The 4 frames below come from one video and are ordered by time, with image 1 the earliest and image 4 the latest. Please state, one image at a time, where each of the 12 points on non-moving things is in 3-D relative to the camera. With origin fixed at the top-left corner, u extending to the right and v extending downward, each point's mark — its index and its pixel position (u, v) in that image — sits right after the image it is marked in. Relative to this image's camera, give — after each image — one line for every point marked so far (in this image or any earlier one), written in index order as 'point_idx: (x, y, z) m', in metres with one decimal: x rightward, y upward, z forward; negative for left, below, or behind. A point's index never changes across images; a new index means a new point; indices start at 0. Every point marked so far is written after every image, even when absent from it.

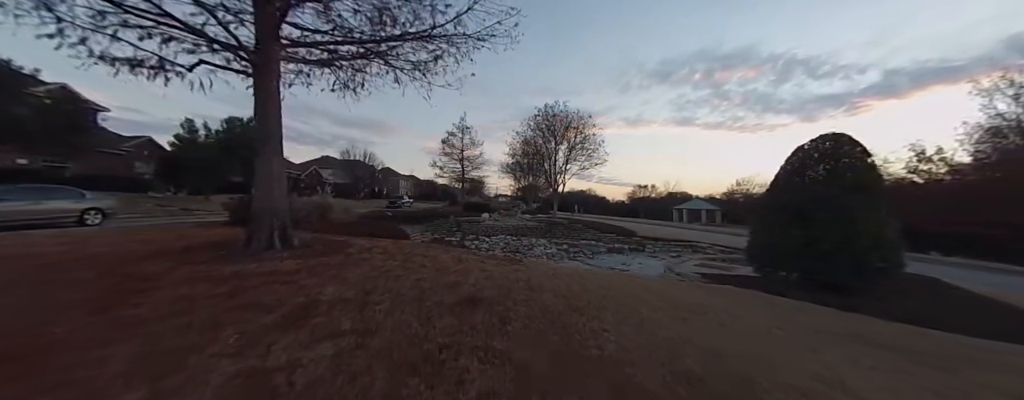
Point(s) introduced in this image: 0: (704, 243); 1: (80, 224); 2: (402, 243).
0: (+11.3, -2.6, +15.9) m
1: (-18.5, -1.0, +11.6) m
2: (-2.7, -1.1, +6.6) m
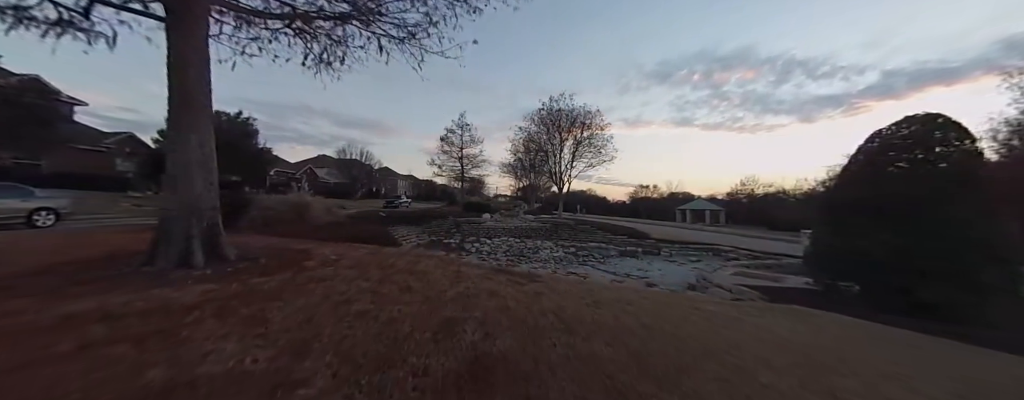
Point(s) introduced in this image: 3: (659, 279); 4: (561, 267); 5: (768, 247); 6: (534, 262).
0: (+11.5, -2.5, +14.6) m
1: (-18.3, -1.0, +10.2) m
2: (-2.4, -1.0, +5.3) m
3: (+5.7, -3.2, +10.6) m
4: (+2.2, -3.1, +12.8) m
5: (+13.7, -2.6, +14.4) m
6: (+1.1, -3.1, +13.5) m
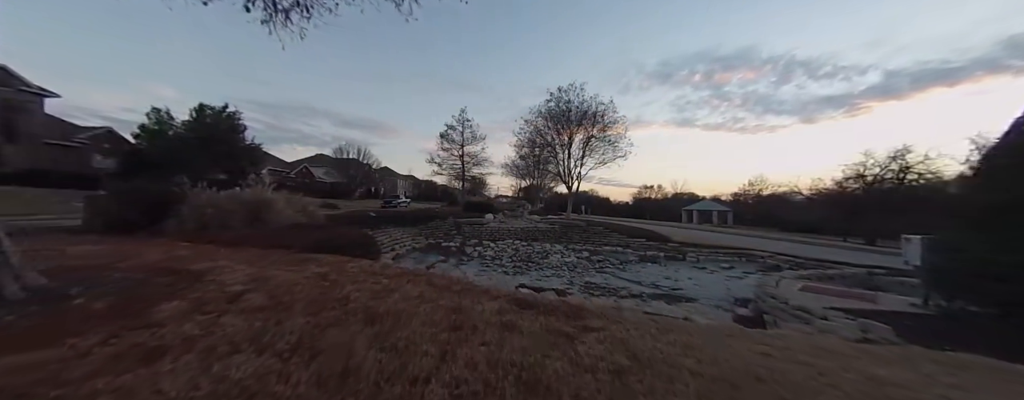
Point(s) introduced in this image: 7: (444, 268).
0: (+11.8, -2.4, +12.9) m
1: (-18.0, -0.9, +8.7) m
2: (-2.1, -0.9, +3.6) m
3: (+6.1, -3.1, +8.9) m
4: (+2.6, -3.1, +11.1) m
5: (+14.0, -2.5, +12.8) m
6: (+1.4, -3.0, +11.8) m
7: (-2.9, -2.9, +11.5) m
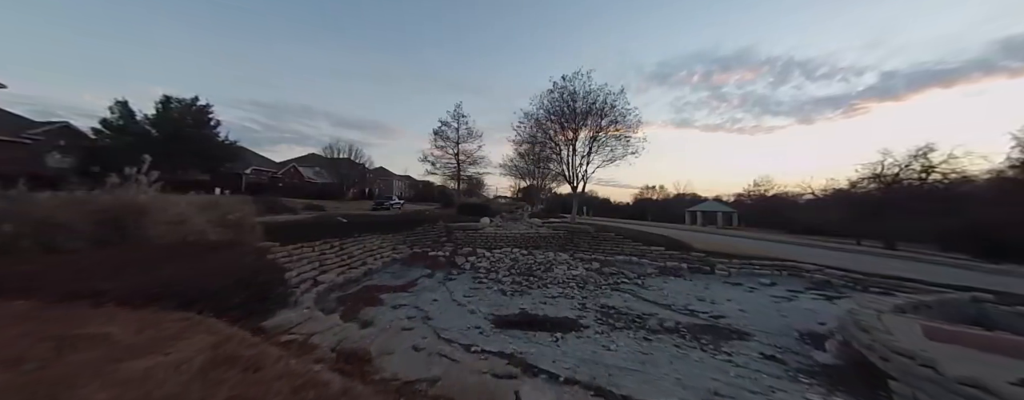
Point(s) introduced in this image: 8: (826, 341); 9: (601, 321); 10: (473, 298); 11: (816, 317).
0: (+11.8, -2.5, +10.9) m
1: (-18.0, -1.0, +6.6) m
2: (-2.2, -1.0, +1.6) m
3: (+6.0, -3.2, +6.9) m
4: (+2.5, -3.2, +9.1) m
5: (+14.0, -2.6, +10.8) m
6: (+1.3, -3.1, +9.8) m
7: (-3.0, -3.0, +9.4) m
8: (+7.0, -3.1, +6.0) m
9: (+2.3, -3.1, +7.0) m
10: (-1.2, -3.1, +8.6) m
11: (+8.2, -3.1, +7.3) m
